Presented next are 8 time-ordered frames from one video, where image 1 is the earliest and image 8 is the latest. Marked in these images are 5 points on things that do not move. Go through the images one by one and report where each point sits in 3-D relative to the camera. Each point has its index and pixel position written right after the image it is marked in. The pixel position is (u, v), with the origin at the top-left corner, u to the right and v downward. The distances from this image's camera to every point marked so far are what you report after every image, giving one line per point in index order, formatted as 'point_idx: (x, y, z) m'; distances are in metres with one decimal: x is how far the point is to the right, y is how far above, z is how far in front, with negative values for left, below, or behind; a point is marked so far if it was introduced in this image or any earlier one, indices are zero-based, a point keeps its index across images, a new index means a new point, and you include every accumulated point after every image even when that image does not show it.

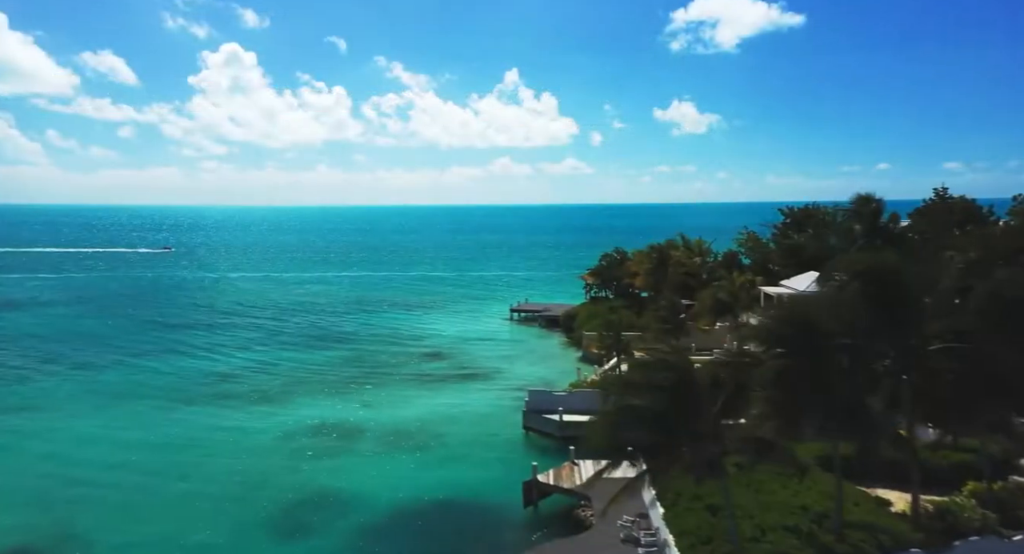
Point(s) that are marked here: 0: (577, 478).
0: (+1.4, -4.5, +16.0) m
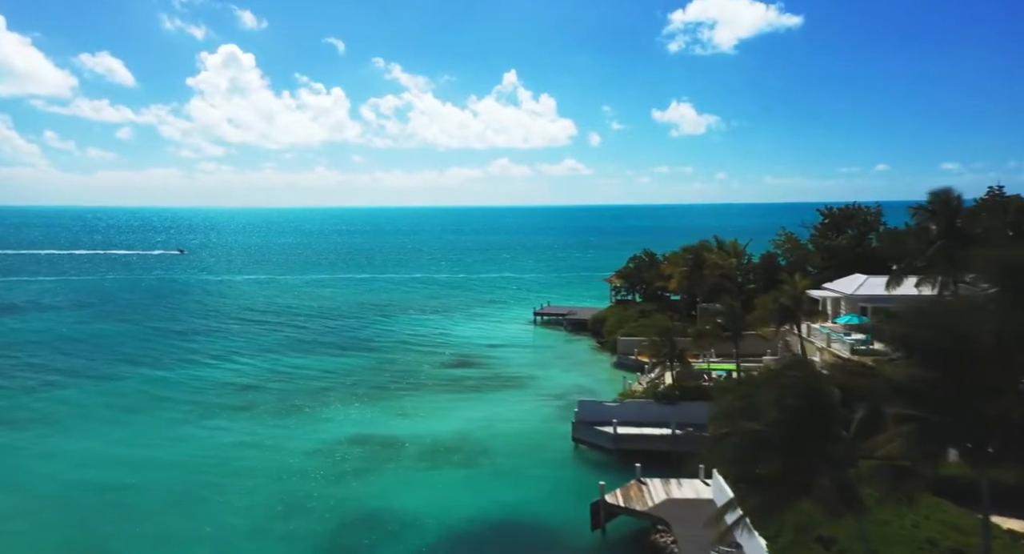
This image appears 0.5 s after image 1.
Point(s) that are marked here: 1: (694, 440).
0: (+2.8, -4.6, +14.8) m
1: (+4.7, -4.3, +18.5) m
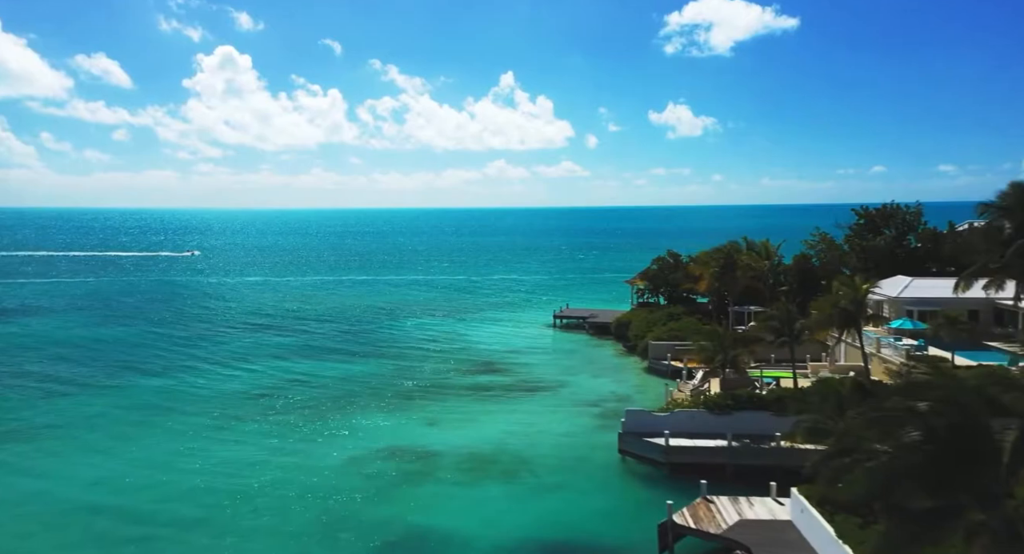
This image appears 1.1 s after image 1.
0: (+4.0, -4.7, +13.7) m
1: (+5.9, -4.3, +17.4) m
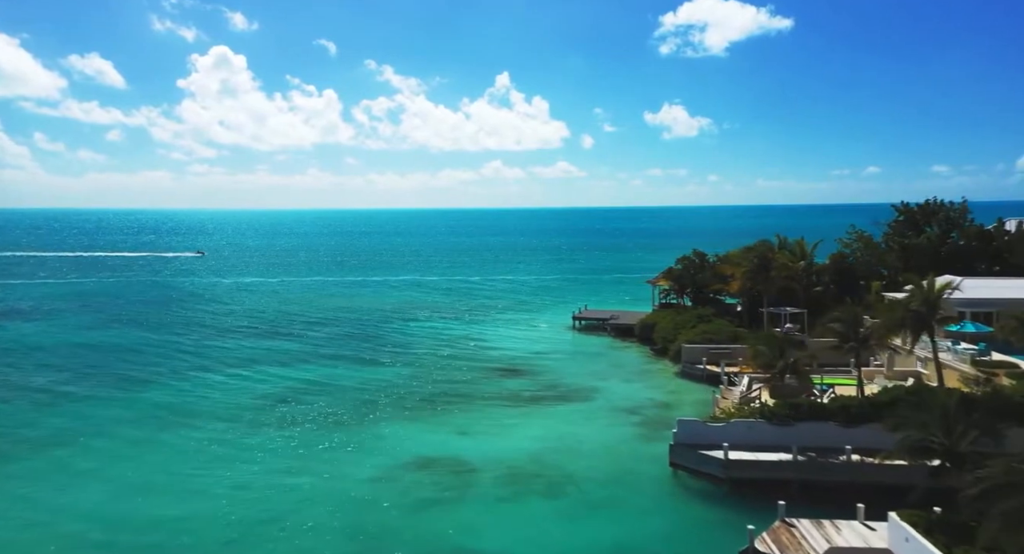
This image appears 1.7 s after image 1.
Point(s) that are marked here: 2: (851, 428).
0: (+5.1, -4.7, +12.3) m
1: (+7.0, -4.3, +16.1) m
2: (+8.0, -3.5, +16.7) m
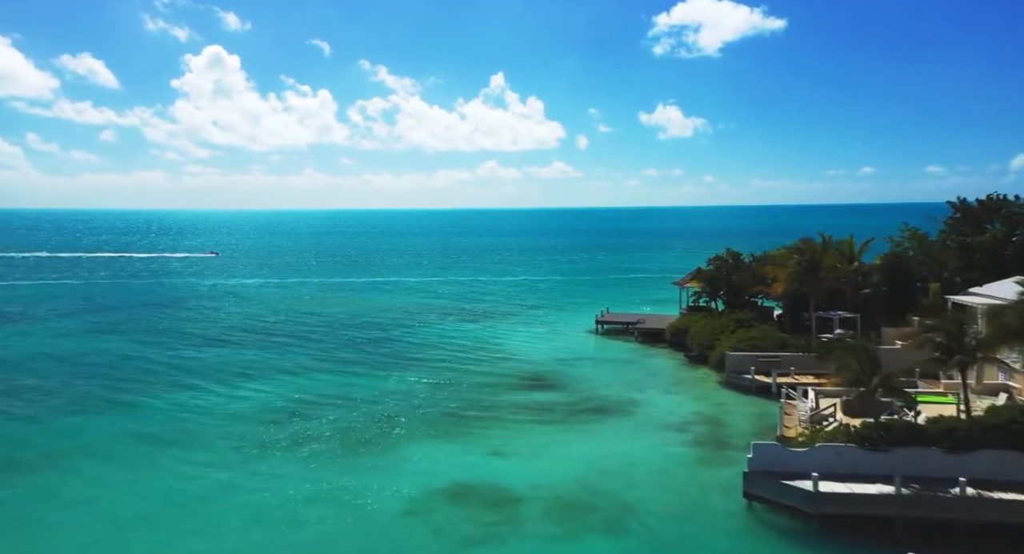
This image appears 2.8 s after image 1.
0: (+6.3, -4.7, +10.1) m
1: (+8.1, -4.4, +13.8) m
2: (+9.1, -3.6, +14.5) m
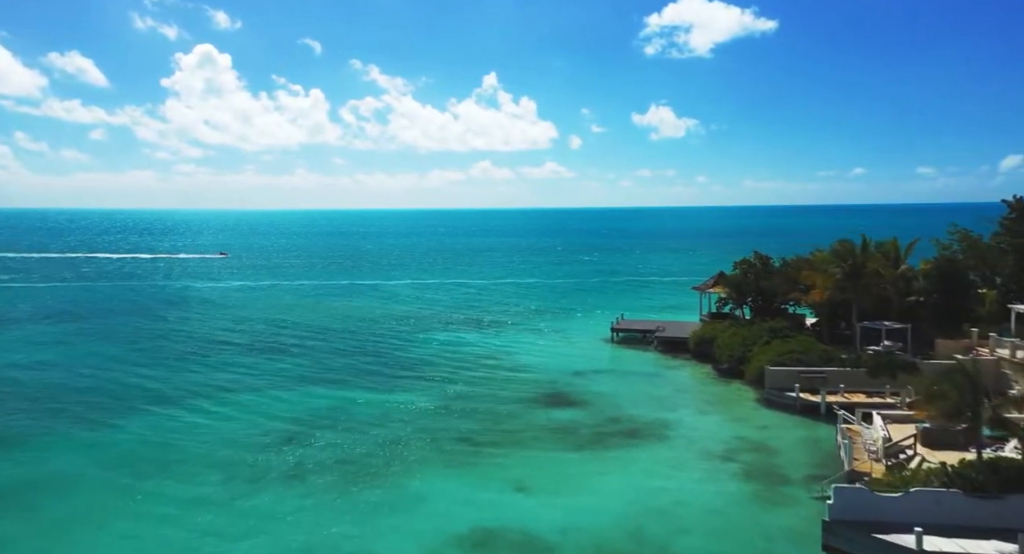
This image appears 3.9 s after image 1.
0: (+7.0, -5.0, +7.7) m
1: (+8.8, -4.6, +11.4) m
2: (+9.8, -3.8, +12.1) m
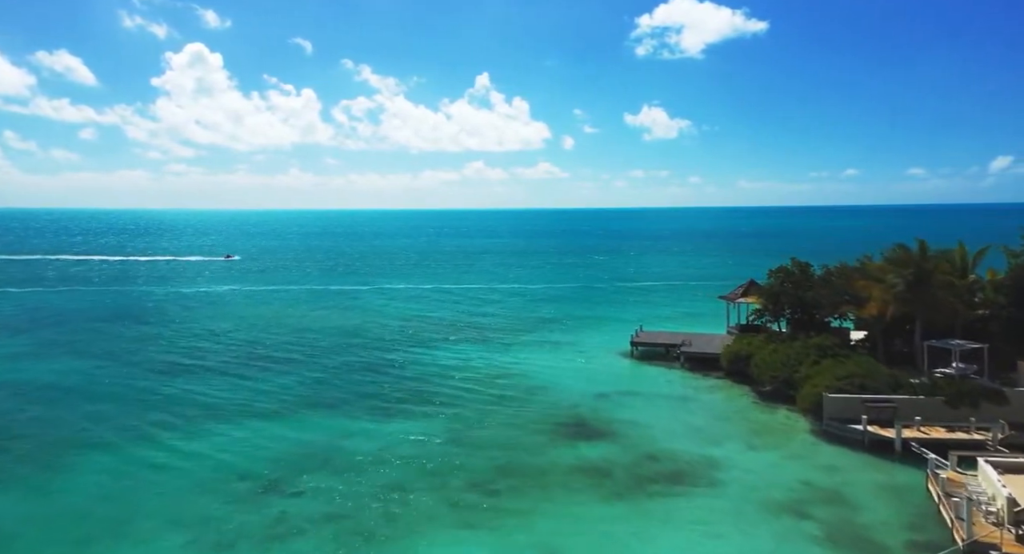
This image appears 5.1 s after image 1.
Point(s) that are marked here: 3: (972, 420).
0: (+7.7, -5.3, +4.5) m
1: (+9.4, -4.9, +8.3) m
2: (+10.4, -4.2, +9.0) m
3: (+11.9, -3.7, +18.4) m
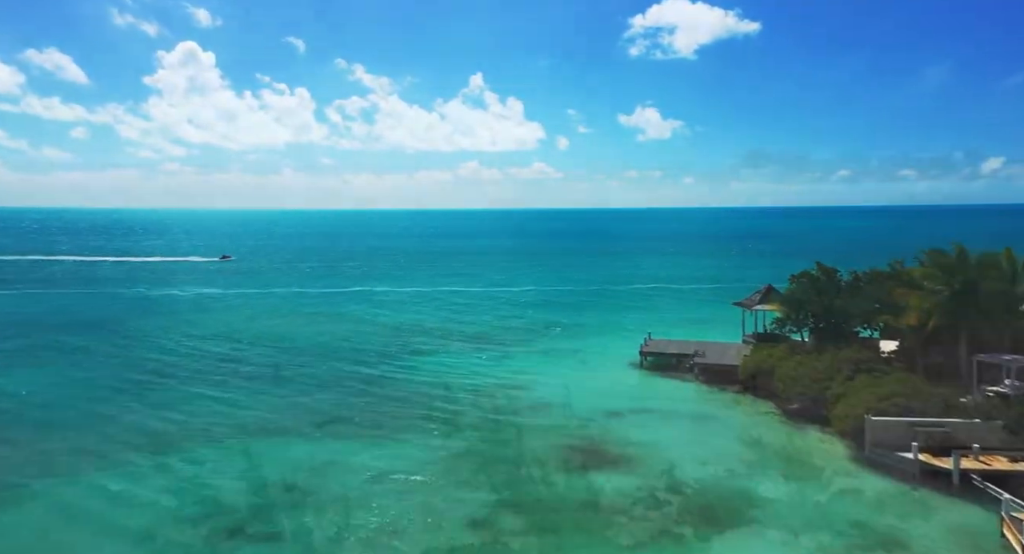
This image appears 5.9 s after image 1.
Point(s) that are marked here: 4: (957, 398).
0: (+8.0, -5.5, +2.4) m
1: (+9.7, -5.2, +6.2) m
2: (+10.6, -4.4, +6.8) m
3: (+12.0, -3.9, +16.3) m
4: (+11.7, -3.2, +18.7) m
